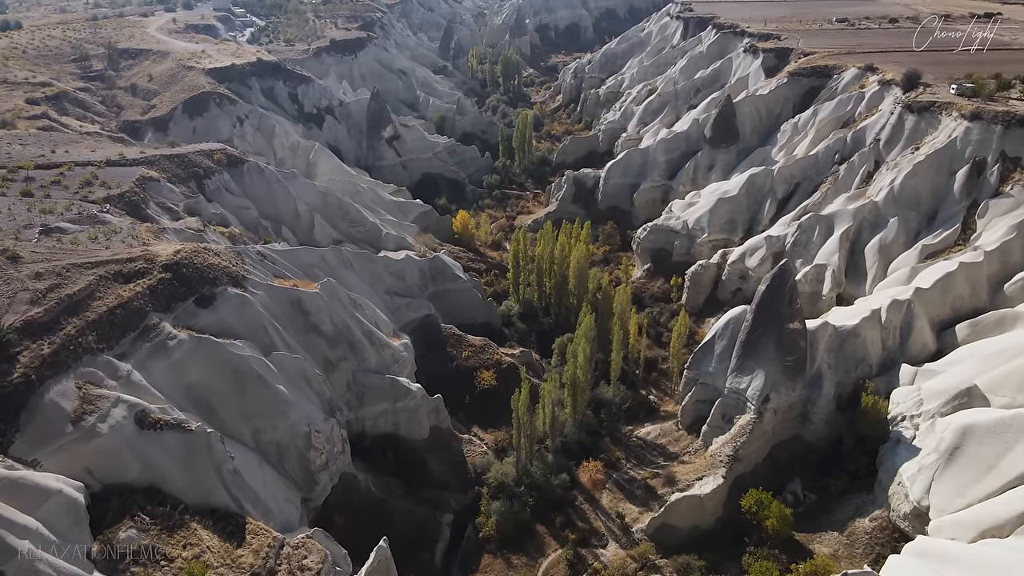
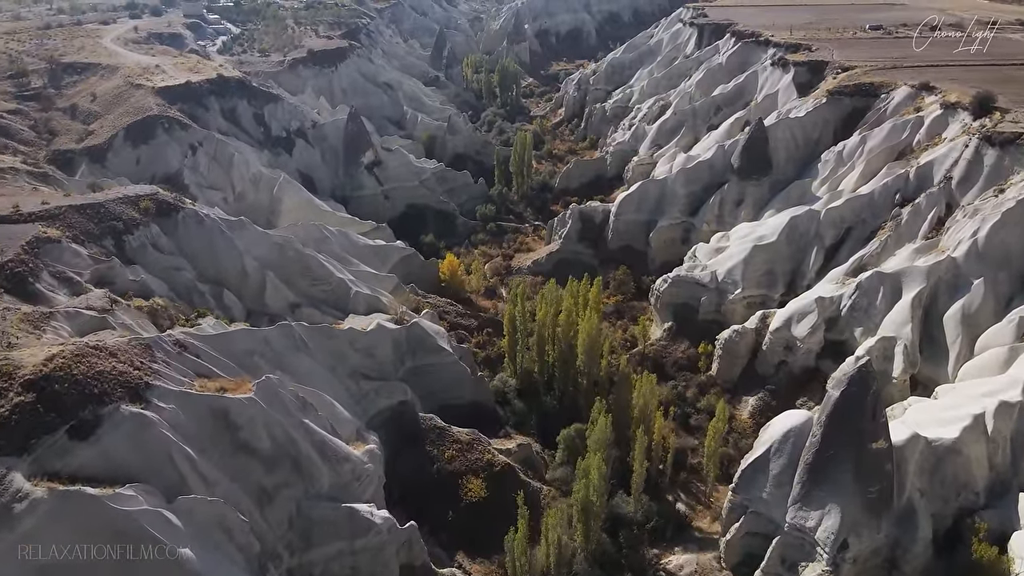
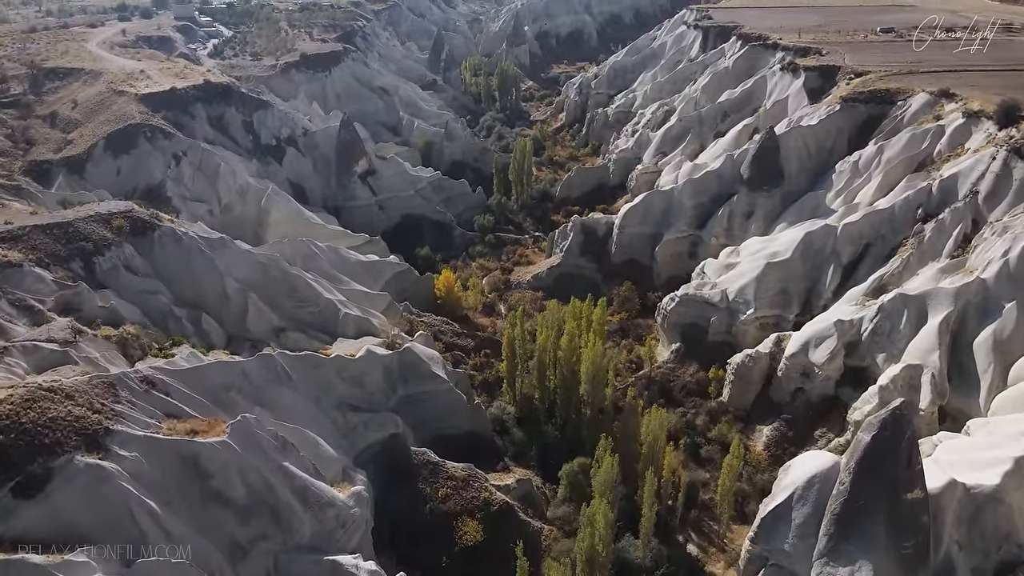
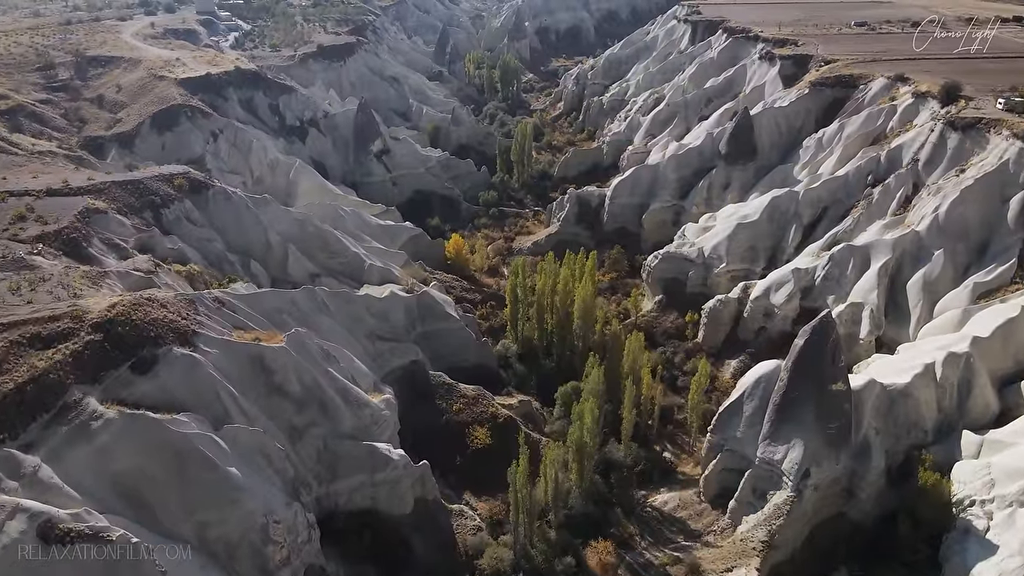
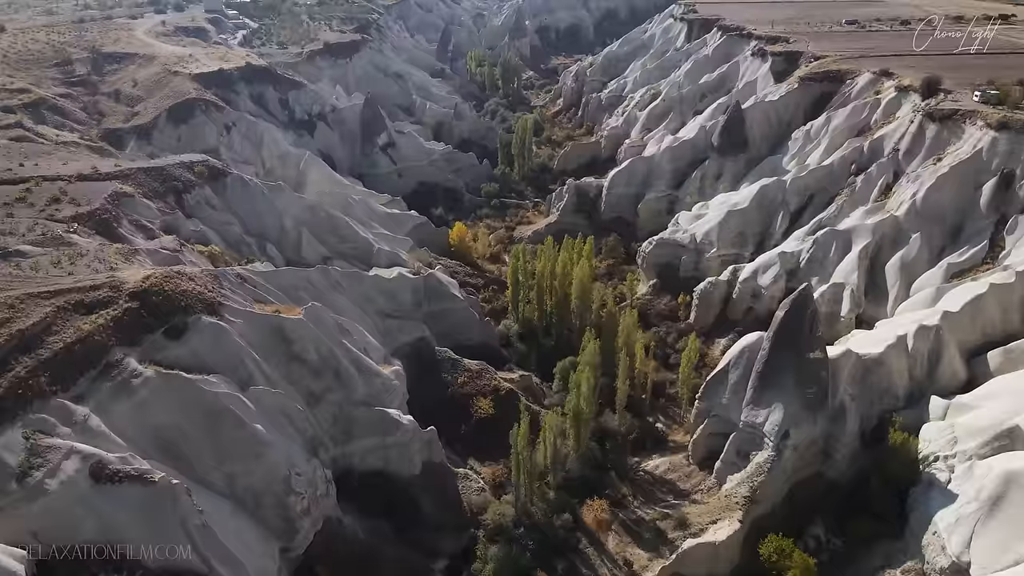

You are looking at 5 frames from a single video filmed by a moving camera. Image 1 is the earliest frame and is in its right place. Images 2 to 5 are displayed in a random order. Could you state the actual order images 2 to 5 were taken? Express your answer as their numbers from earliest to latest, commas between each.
5, 4, 2, 3
